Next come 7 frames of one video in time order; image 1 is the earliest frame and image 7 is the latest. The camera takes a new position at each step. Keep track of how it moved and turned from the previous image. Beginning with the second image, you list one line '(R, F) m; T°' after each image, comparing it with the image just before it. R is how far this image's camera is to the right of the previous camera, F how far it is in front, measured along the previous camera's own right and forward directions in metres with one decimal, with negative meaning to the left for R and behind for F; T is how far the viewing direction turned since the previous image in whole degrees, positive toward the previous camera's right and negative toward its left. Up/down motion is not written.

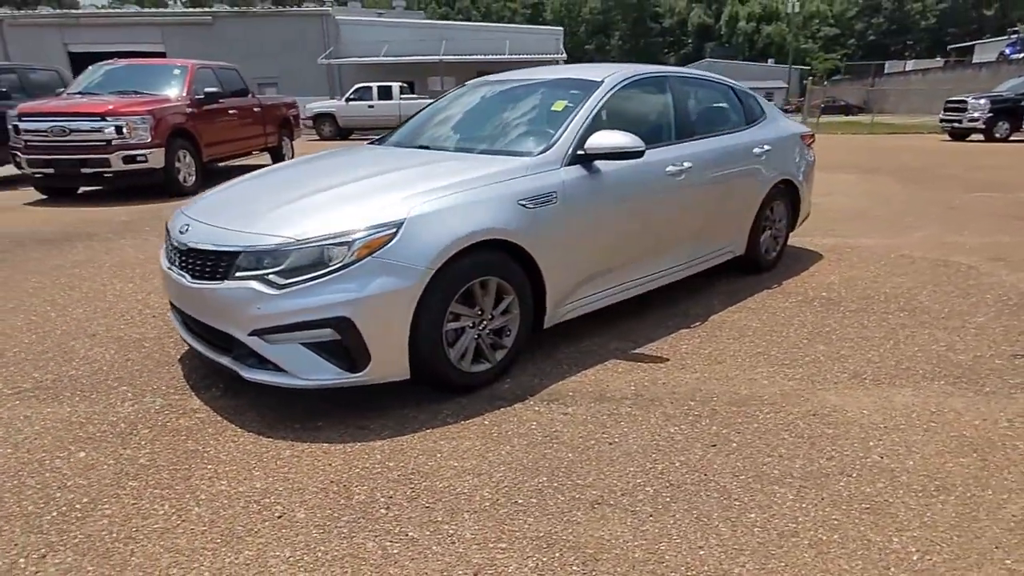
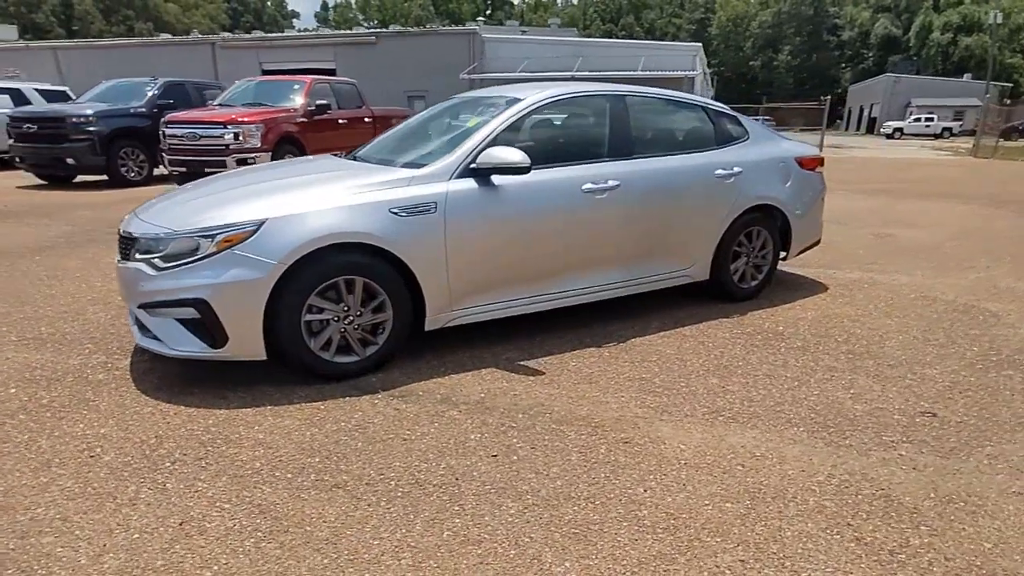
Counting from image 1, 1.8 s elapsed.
(+1.7, 0.0) m; -14°
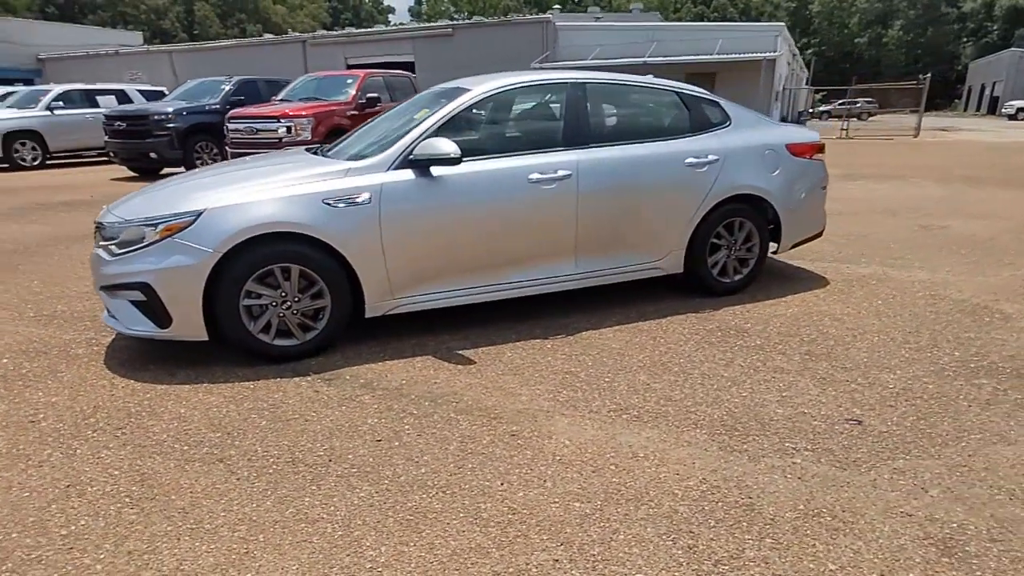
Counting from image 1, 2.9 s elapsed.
(+1.0, +0.1) m; -8°
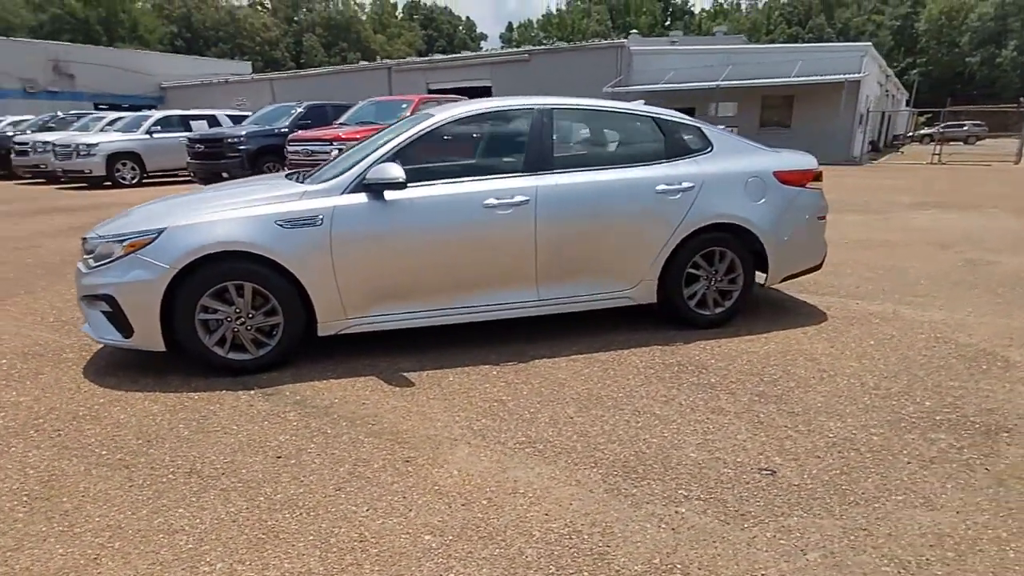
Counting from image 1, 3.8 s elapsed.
(+0.9, +0.1) m; -8°
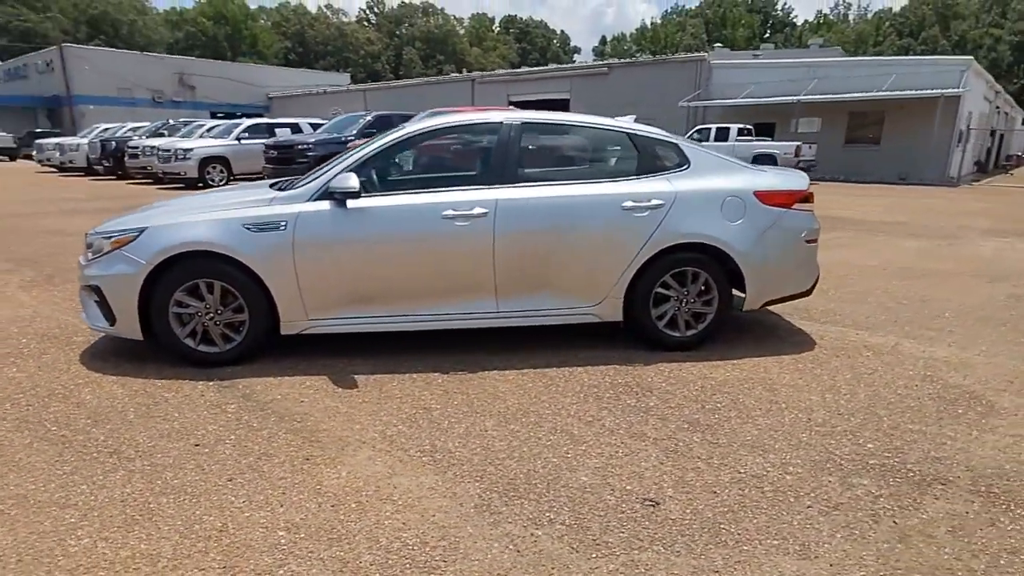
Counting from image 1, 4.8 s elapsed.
(+0.9, +0.1) m; -8°
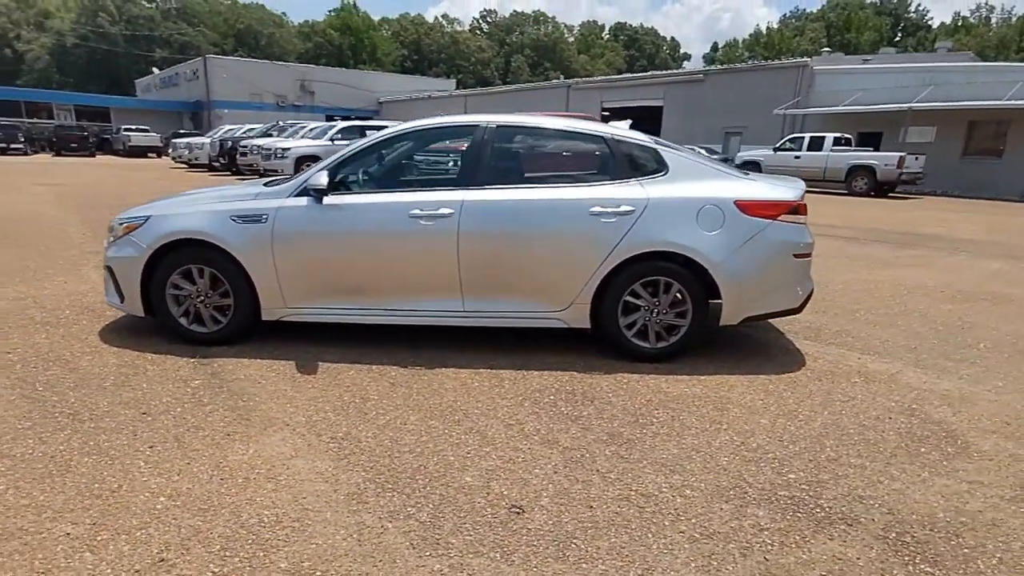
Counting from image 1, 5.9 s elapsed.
(+0.9, +0.1) m; -9°
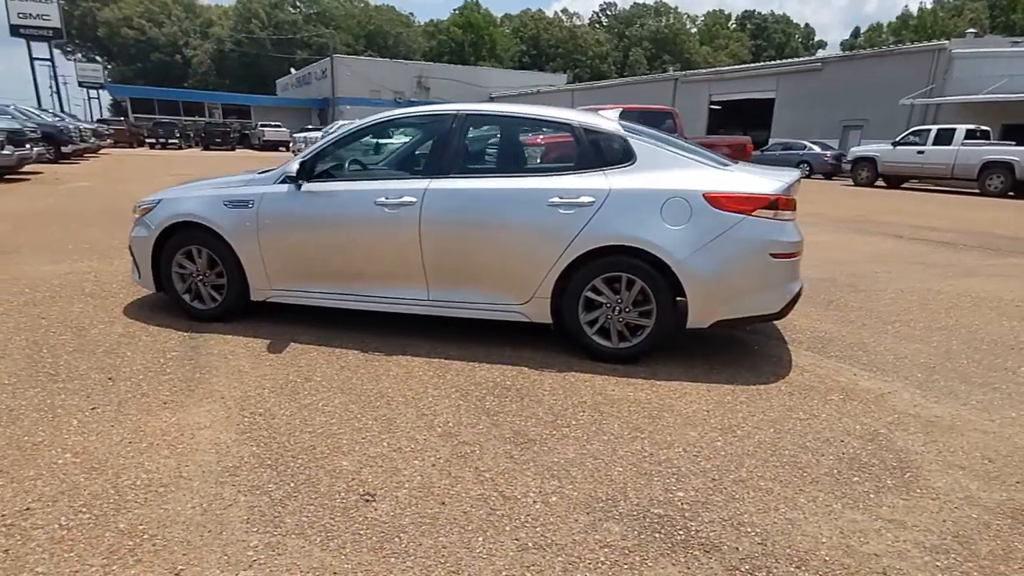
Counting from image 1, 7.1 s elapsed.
(+1.0, +0.2) m; -10°
